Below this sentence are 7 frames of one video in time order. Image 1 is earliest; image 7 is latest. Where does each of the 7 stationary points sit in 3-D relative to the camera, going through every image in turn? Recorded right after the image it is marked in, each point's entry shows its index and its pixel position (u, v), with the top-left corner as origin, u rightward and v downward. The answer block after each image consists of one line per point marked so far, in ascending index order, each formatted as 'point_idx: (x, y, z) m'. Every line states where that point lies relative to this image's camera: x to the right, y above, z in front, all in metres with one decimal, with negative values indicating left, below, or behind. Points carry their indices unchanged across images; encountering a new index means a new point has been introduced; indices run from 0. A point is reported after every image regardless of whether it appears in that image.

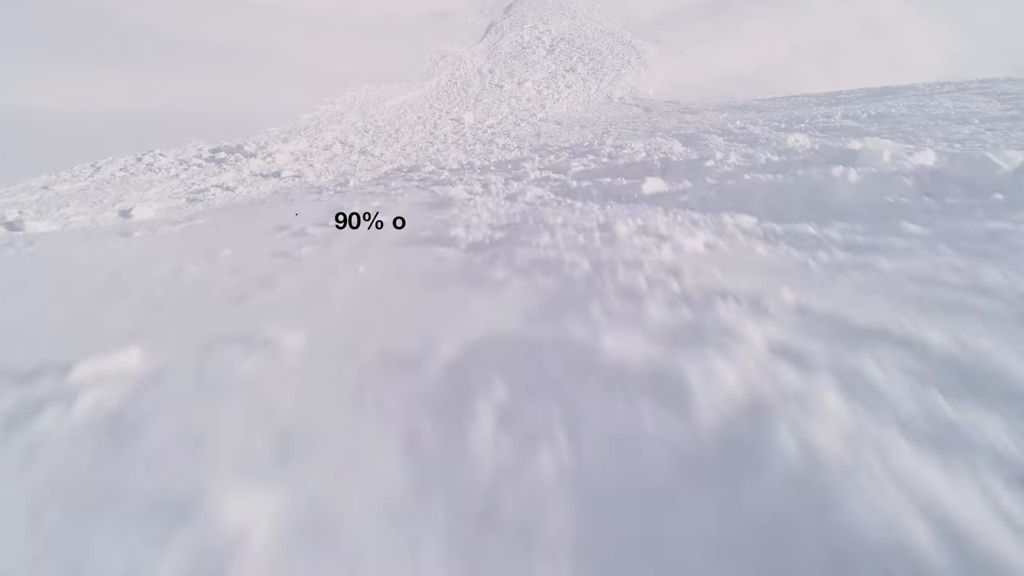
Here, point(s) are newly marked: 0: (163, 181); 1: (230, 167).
0: (-4.8, +1.5, +6.4) m
1: (-4.6, +2.0, +7.5) m
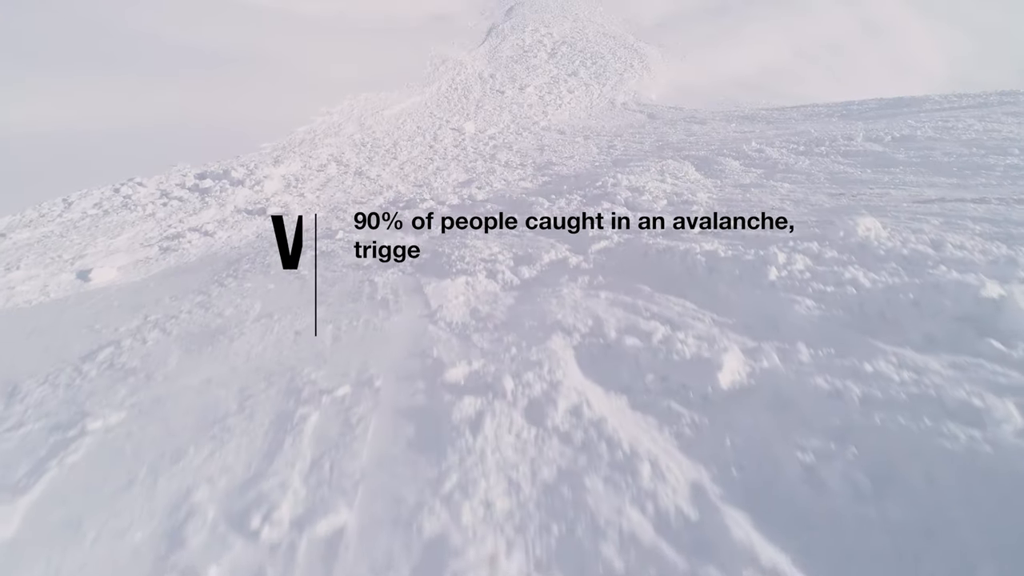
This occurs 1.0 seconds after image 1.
0: (-4.8, +0.8, +5.9) m
1: (-4.5, +1.3, +7.0) m
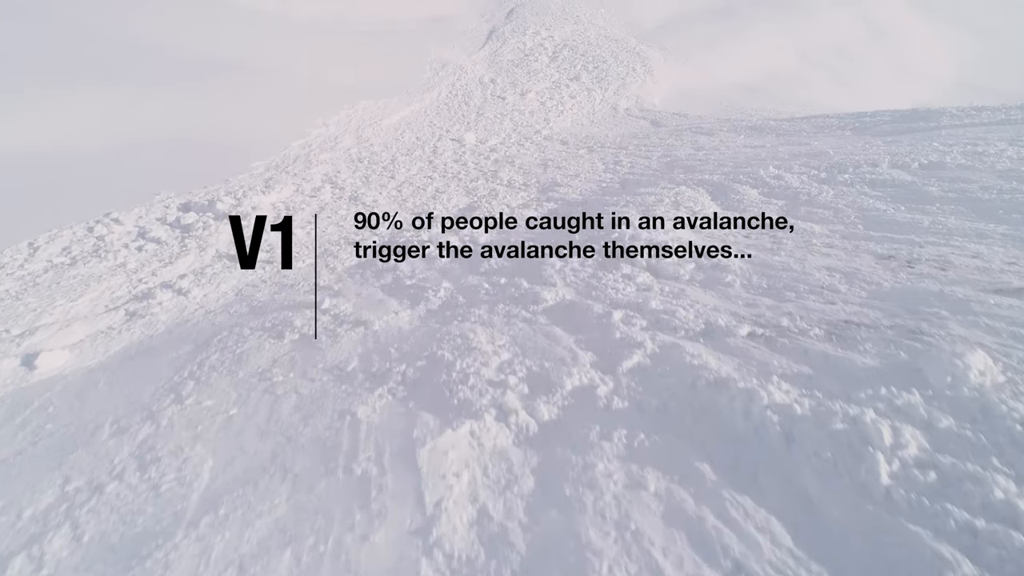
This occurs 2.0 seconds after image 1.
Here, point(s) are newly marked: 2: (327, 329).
0: (-4.7, +0.2, +5.3) m
1: (-4.4, +0.6, +6.5) m
2: (-1.4, -0.3, +3.6) m
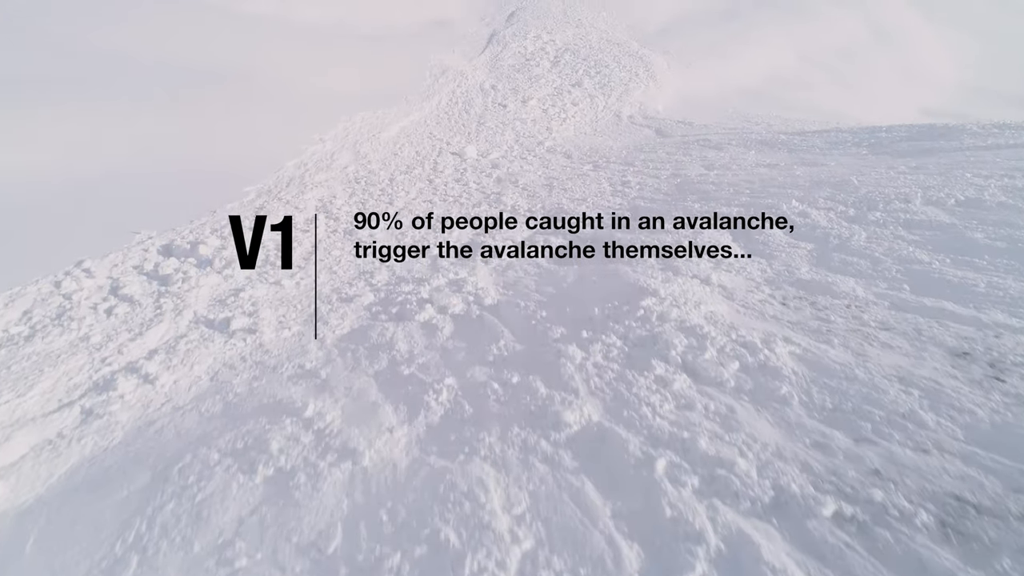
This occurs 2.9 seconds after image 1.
0: (-4.6, -0.6, +4.8) m
1: (-4.3, -0.2, +5.9) m
2: (-1.3, -1.1, +3.1) m
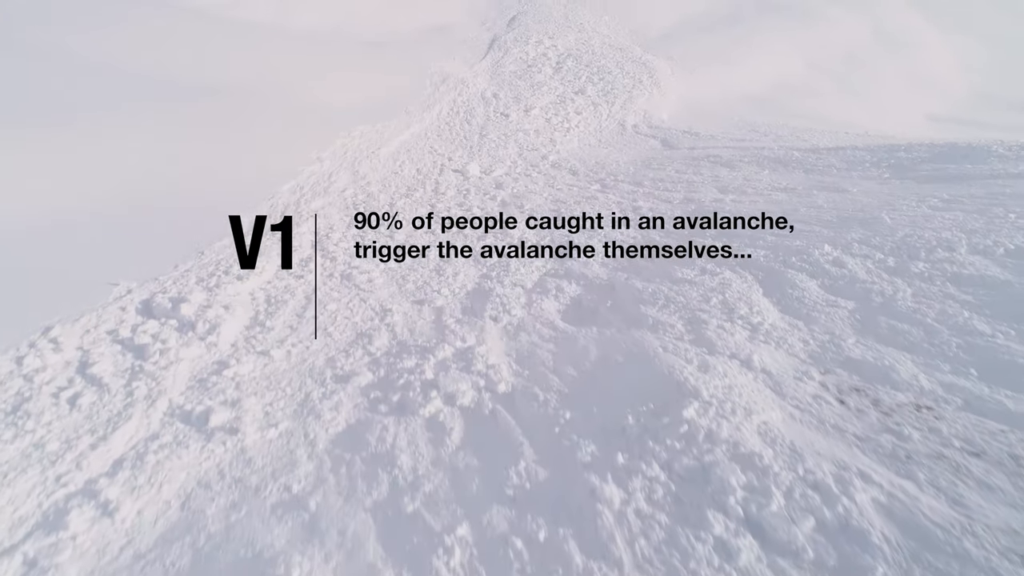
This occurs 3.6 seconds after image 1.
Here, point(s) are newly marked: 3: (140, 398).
0: (-4.4, -1.6, +4.1) m
1: (-4.1, -1.1, +5.2) m
2: (-1.2, -2.0, +2.4) m
3: (-4.0, -1.2, +5.0) m
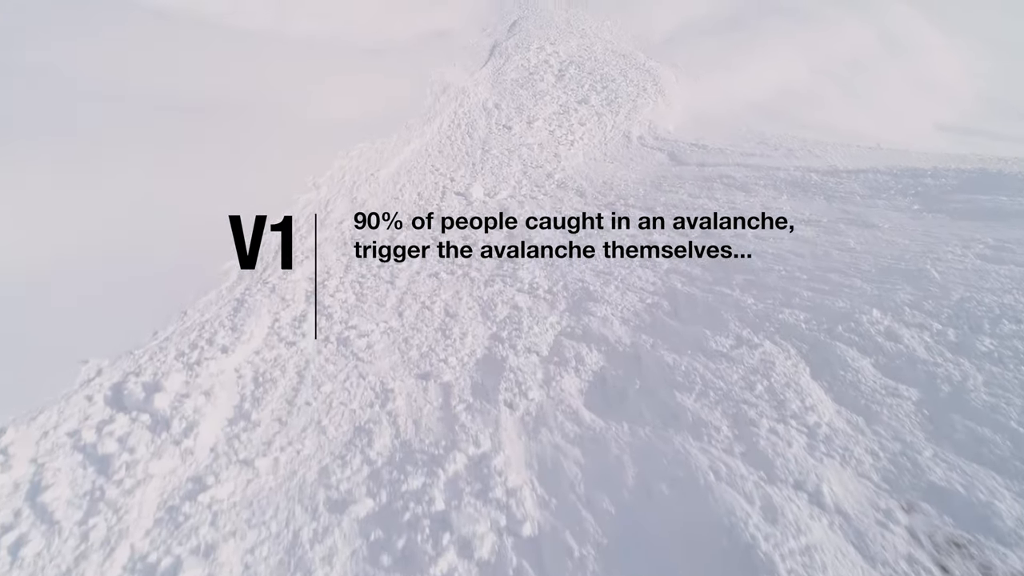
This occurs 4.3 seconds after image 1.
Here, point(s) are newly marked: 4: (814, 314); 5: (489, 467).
0: (-4.2, -2.7, +3.3) m
1: (-3.9, -2.2, +4.4) m
2: (-0.9, -3.2, +1.6) m
3: (-3.7, -2.3, +4.2) m
4: (+5.0, -0.4, +7.7) m
5: (-0.3, -1.9, +5.0) m
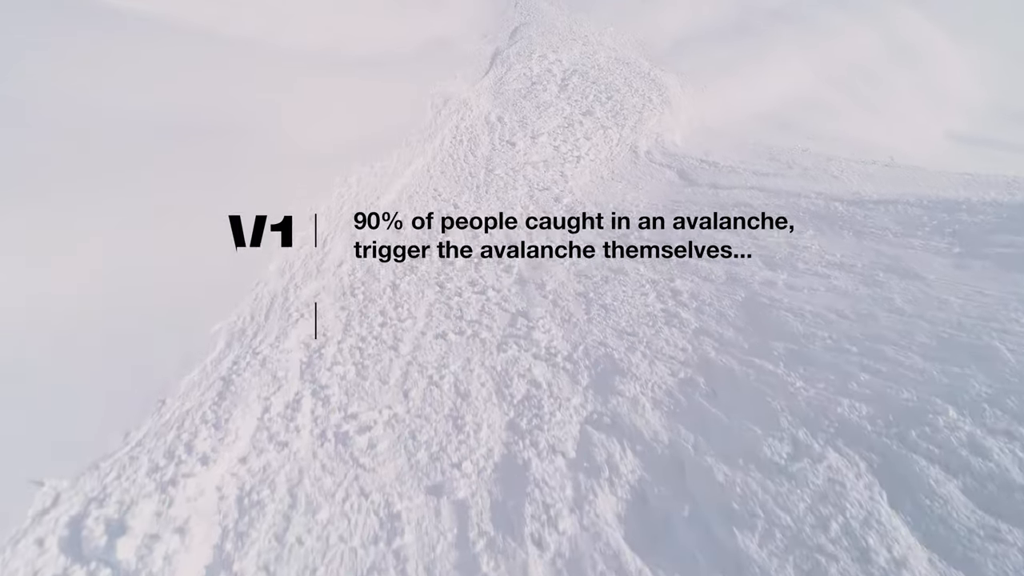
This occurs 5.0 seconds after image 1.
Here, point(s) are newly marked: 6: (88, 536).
0: (-3.8, -4.0, +2.4) m
1: (-3.5, -3.6, +3.5) m
2: (-0.6, -4.5, +0.7) m
3: (-3.4, -3.7, +3.2) m
4: (+5.3, -1.8, +6.7) m
5: (+0.1, -3.3, +4.1) m
6: (-4.7, -2.8, +5.0) m
